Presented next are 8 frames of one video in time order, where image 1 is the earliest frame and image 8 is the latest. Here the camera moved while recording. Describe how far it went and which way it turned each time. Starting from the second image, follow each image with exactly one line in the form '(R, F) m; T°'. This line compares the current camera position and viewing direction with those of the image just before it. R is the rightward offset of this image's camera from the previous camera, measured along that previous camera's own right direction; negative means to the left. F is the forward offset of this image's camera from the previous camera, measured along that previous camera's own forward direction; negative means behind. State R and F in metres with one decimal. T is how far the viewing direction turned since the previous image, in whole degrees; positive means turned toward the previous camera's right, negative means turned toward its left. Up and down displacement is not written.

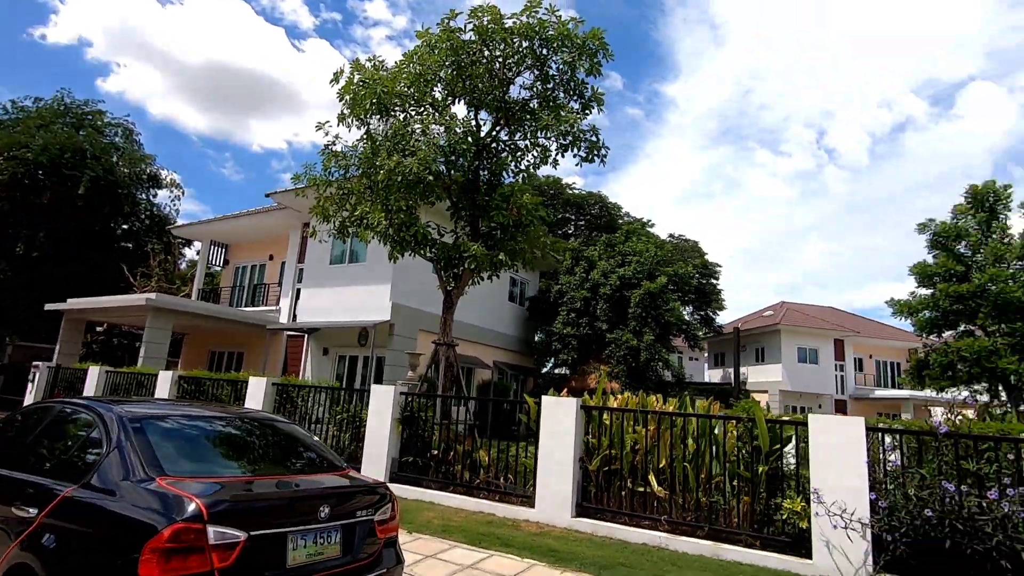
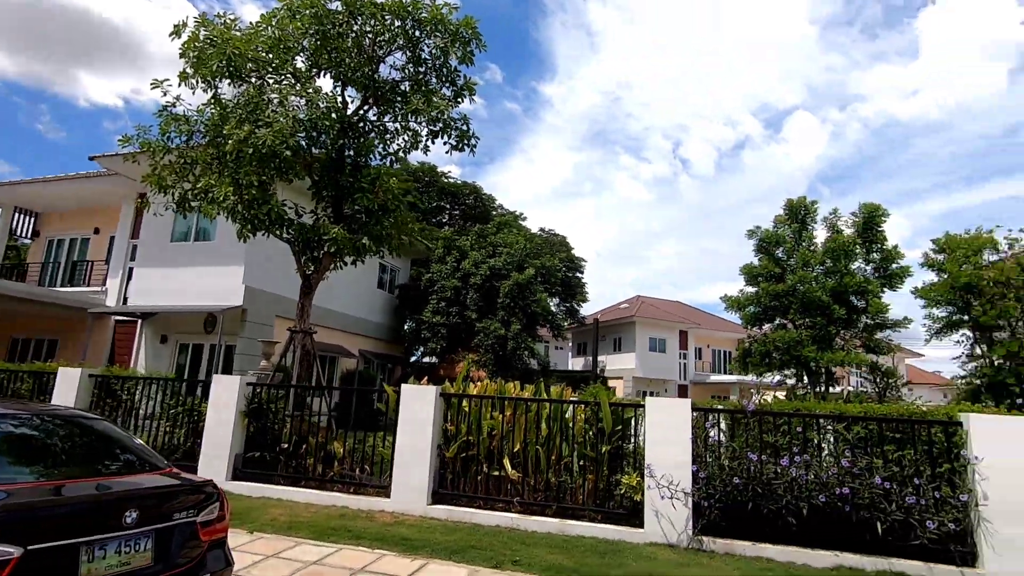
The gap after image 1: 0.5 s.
(+0.1, 0.0) m; +13°
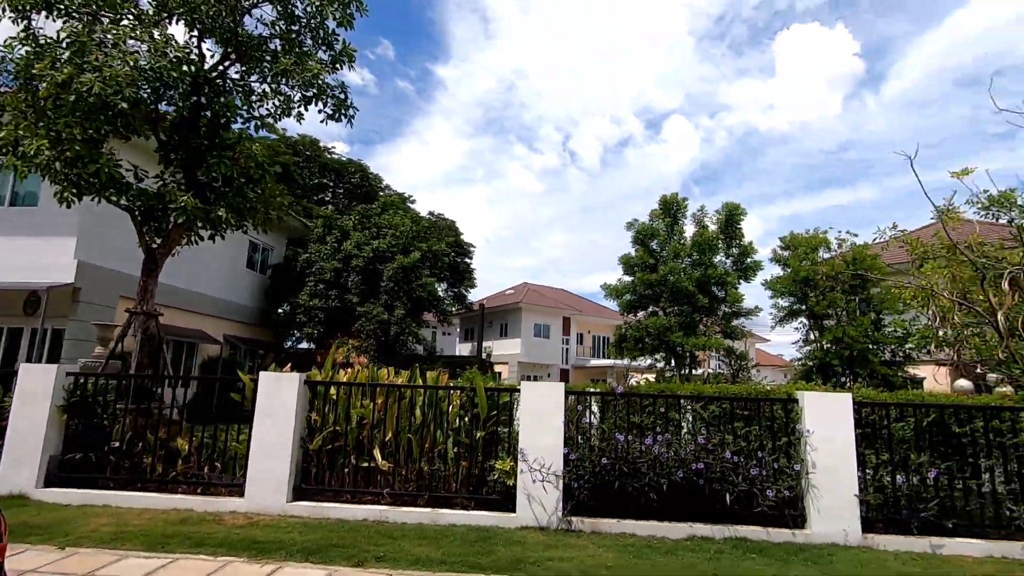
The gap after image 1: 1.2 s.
(+0.2, +0.2) m; +12°
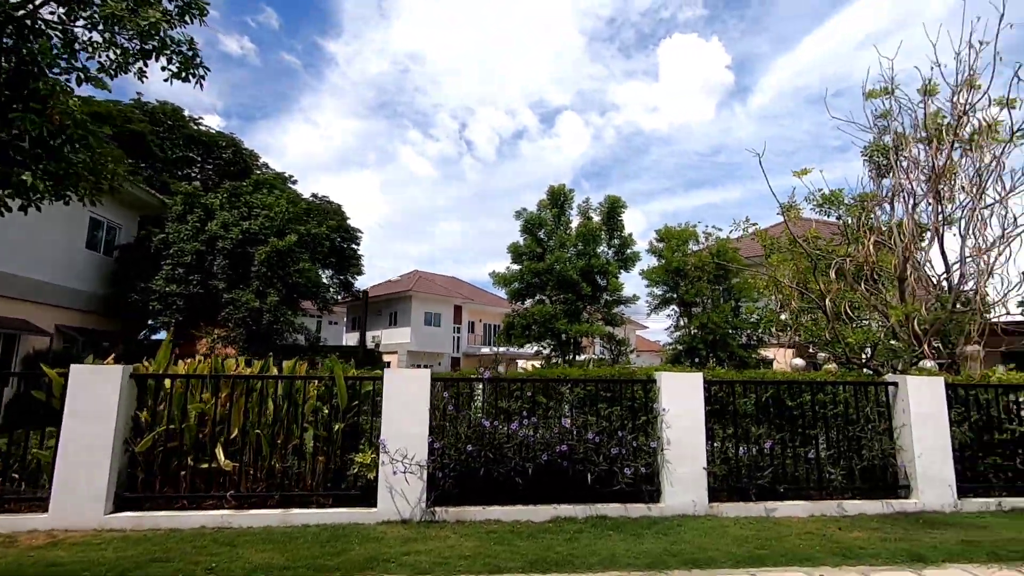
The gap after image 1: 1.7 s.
(+0.3, +0.2) m; +11°
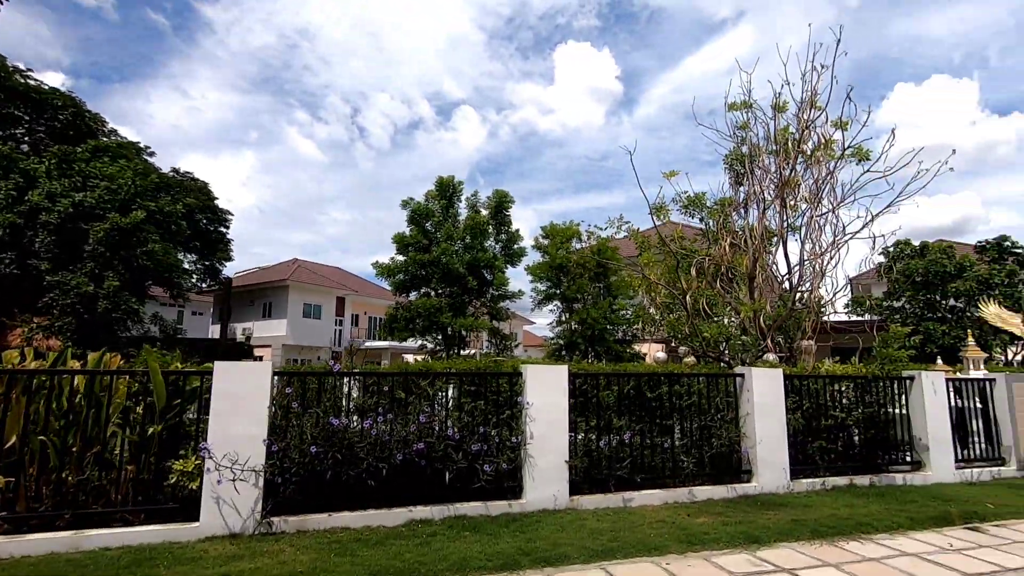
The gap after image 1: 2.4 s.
(+0.3, +0.3) m; +11°
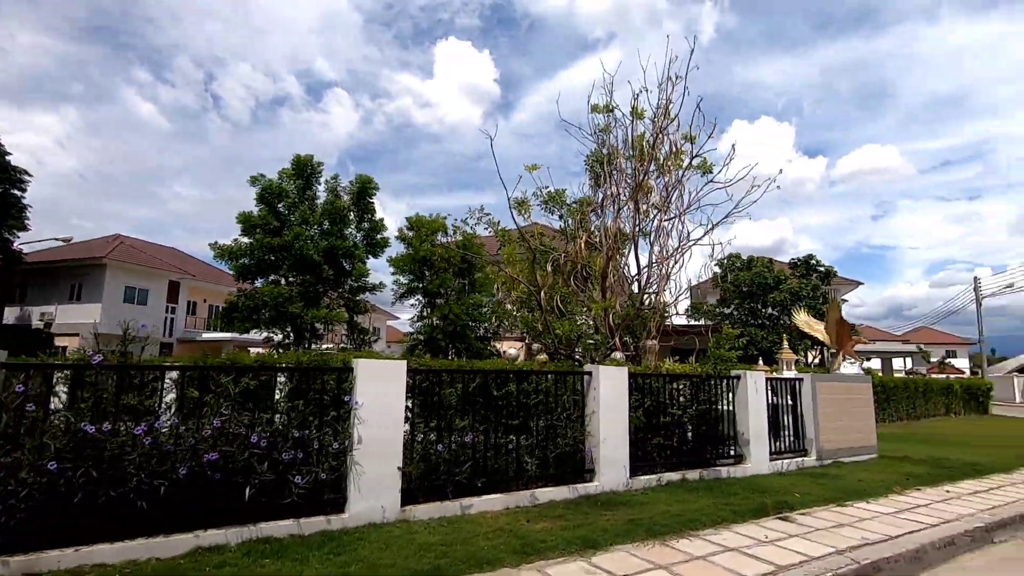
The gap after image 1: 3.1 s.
(+0.3, +0.5) m; +14°
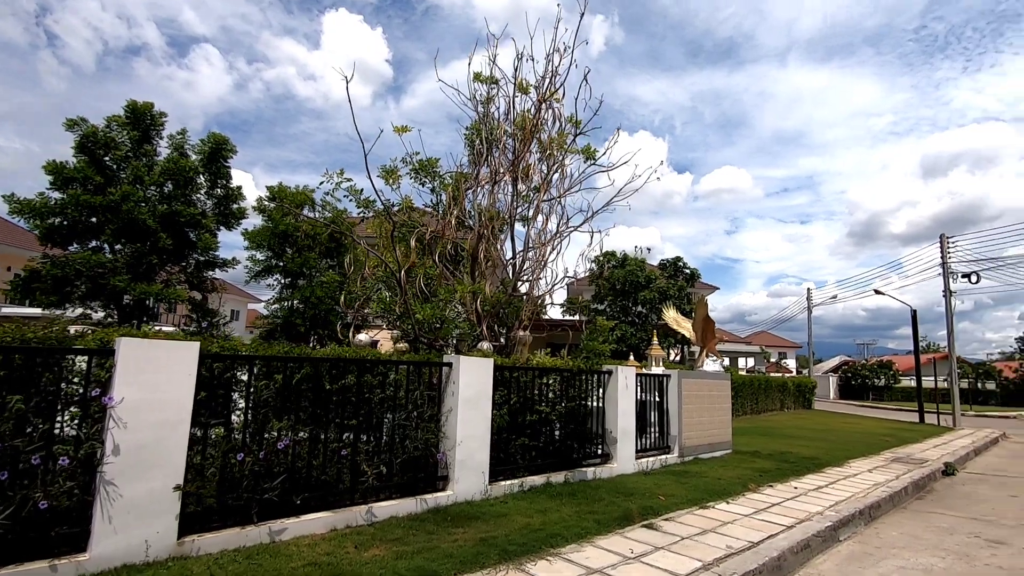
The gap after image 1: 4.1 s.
(+0.3, +0.9) m; +12°
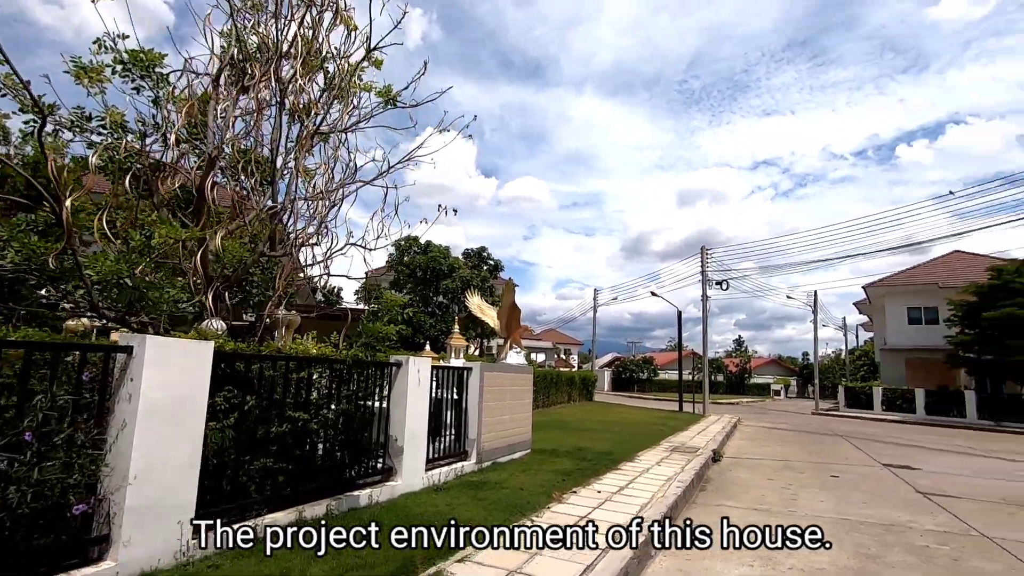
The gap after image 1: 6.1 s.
(+0.4, +1.6) m; +21°
